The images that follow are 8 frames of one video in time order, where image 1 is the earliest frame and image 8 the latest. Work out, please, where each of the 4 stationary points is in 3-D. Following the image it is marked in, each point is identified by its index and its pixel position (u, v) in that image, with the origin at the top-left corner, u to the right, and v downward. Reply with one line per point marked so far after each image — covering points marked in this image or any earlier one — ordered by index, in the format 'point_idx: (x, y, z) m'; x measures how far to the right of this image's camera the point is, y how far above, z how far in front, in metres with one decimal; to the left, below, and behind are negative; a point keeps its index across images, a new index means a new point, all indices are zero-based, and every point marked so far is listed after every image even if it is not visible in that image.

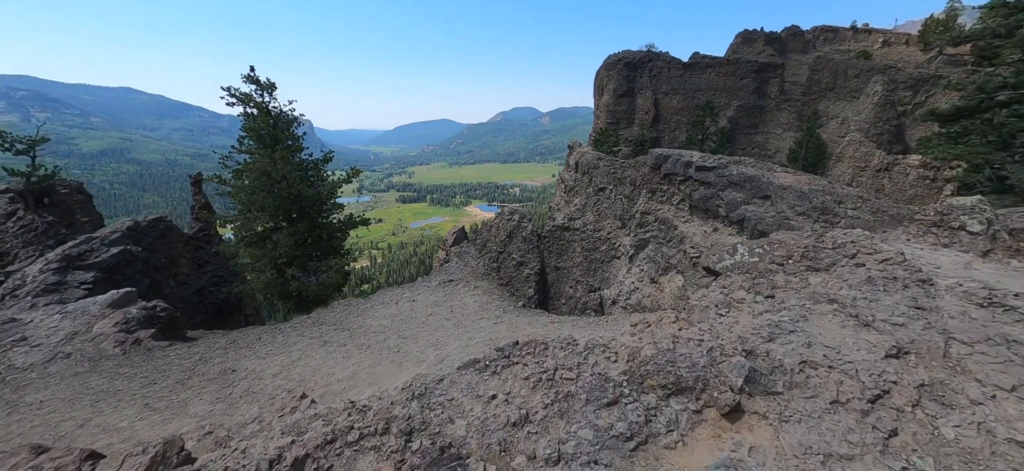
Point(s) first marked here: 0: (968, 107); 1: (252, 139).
0: (+20.8, +5.9, +17.2) m
1: (-13.3, +4.8, +19.3) m
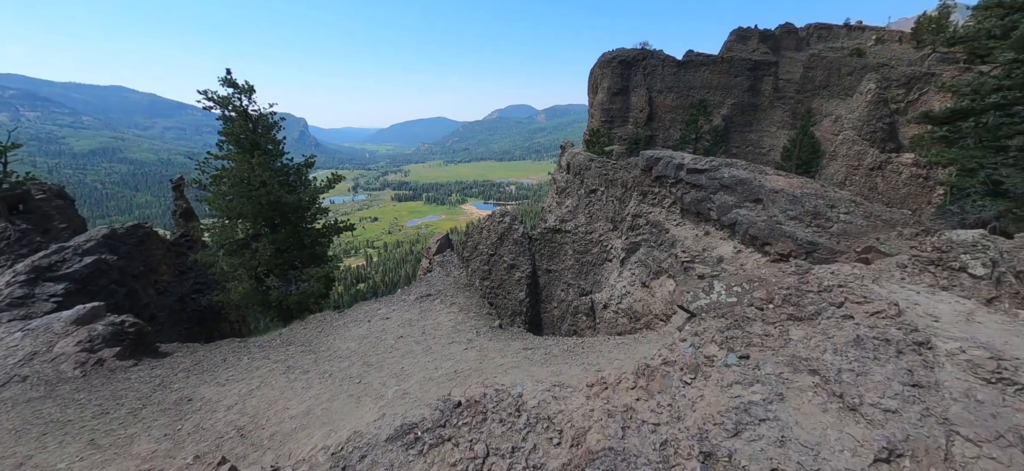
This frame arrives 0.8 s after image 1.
0: (+20.2, +5.7, +16.9) m
1: (-13.9, +4.5, +18.7) m
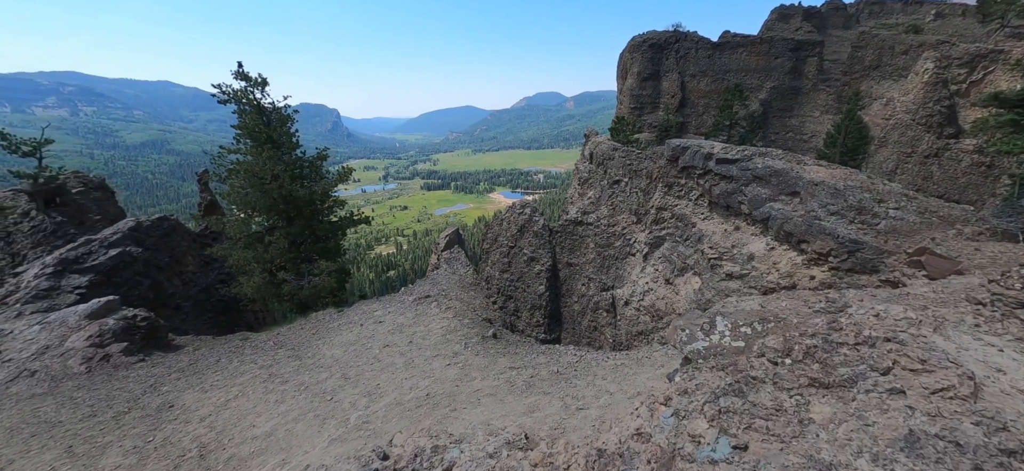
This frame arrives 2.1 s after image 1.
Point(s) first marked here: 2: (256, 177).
0: (+20.7, +5.8, +14.6) m
1: (-13.2, +4.8, +18.8) m
2: (-12.3, +2.7, +18.1) m
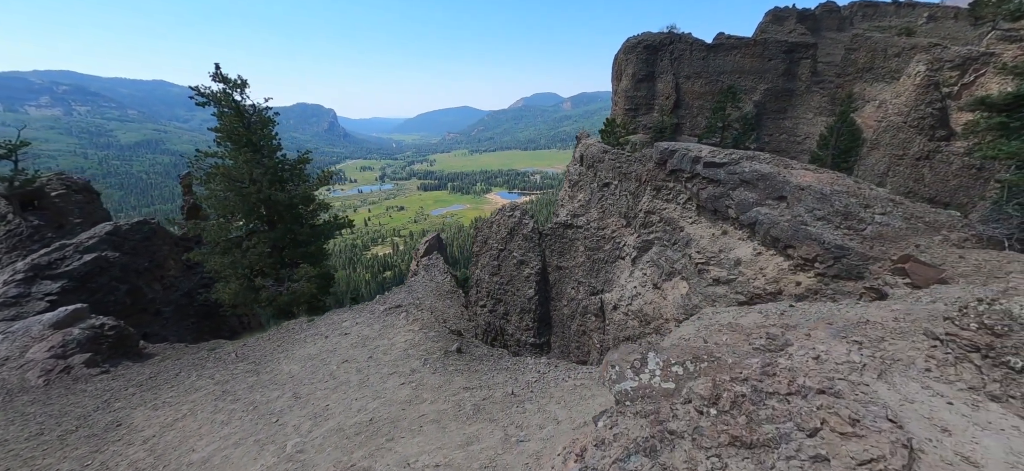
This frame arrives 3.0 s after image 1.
0: (+19.9, +5.5, +14.5) m
1: (-14.0, +4.6, +18.5) m
2: (-13.1, +2.5, +17.8) m
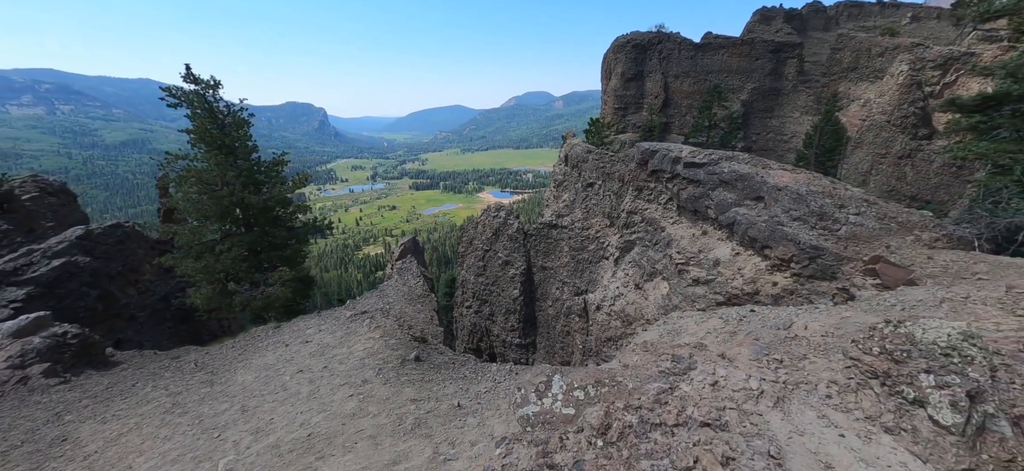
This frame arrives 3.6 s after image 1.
0: (+19.0, +5.6, +14.7) m
1: (-15.0, +4.4, +18.1) m
2: (-14.0, +2.4, +17.5) m
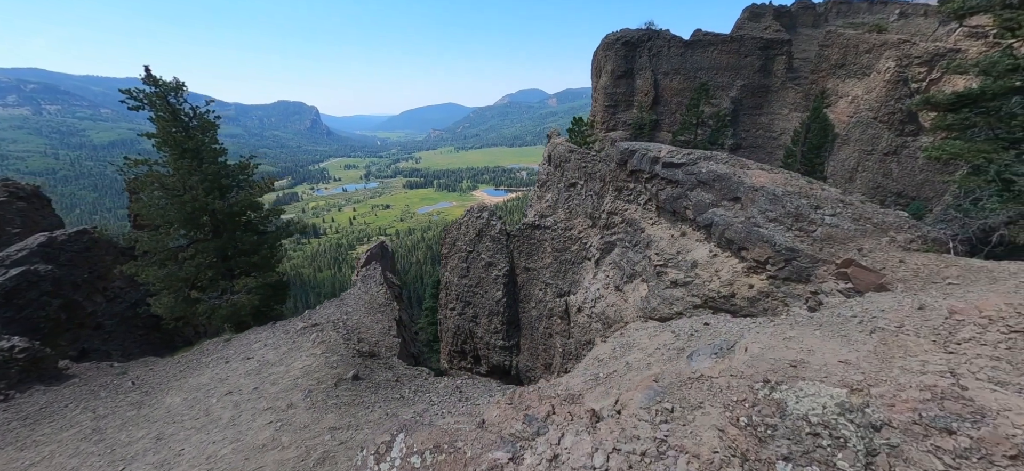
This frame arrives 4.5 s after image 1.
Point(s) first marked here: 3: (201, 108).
0: (+17.8, +5.6, +14.6) m
1: (-16.2, +4.2, +17.6) m
2: (-15.2, +2.1, +17.0) m
3: (-15.7, +6.4, +19.0) m
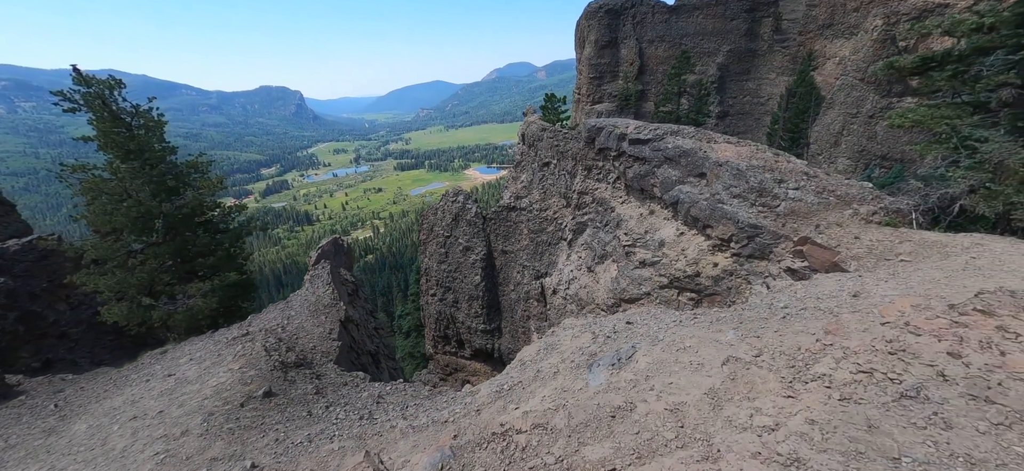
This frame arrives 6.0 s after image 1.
0: (+15.8, +6.8, +14.1) m
1: (-18.1, +3.9, +16.9) m
2: (-17.0, +1.8, +16.4) m
3: (-17.7, +6.3, +18.1) m
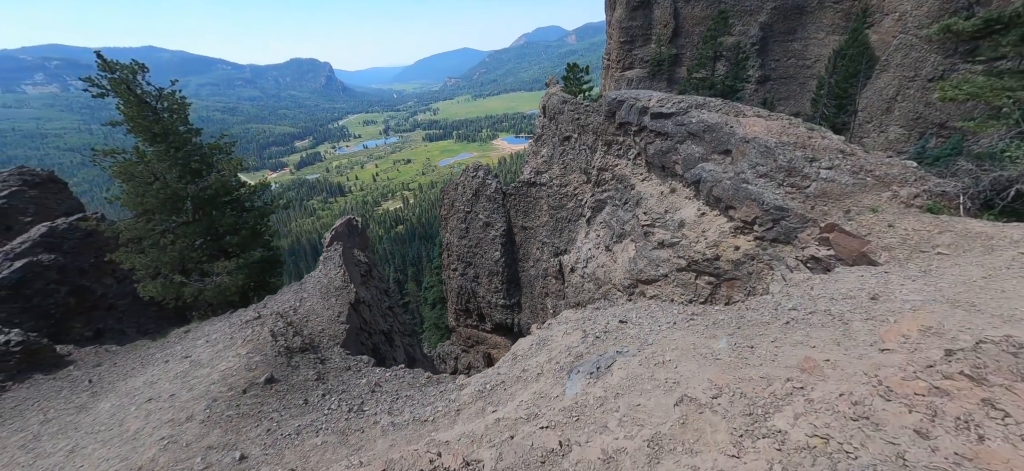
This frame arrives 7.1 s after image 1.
0: (+16.1, +7.2, +12.3) m
1: (-17.5, +4.9, +17.6) m
2: (-16.5, +2.8, +17.2) m
3: (-17.0, +7.3, +18.6) m
